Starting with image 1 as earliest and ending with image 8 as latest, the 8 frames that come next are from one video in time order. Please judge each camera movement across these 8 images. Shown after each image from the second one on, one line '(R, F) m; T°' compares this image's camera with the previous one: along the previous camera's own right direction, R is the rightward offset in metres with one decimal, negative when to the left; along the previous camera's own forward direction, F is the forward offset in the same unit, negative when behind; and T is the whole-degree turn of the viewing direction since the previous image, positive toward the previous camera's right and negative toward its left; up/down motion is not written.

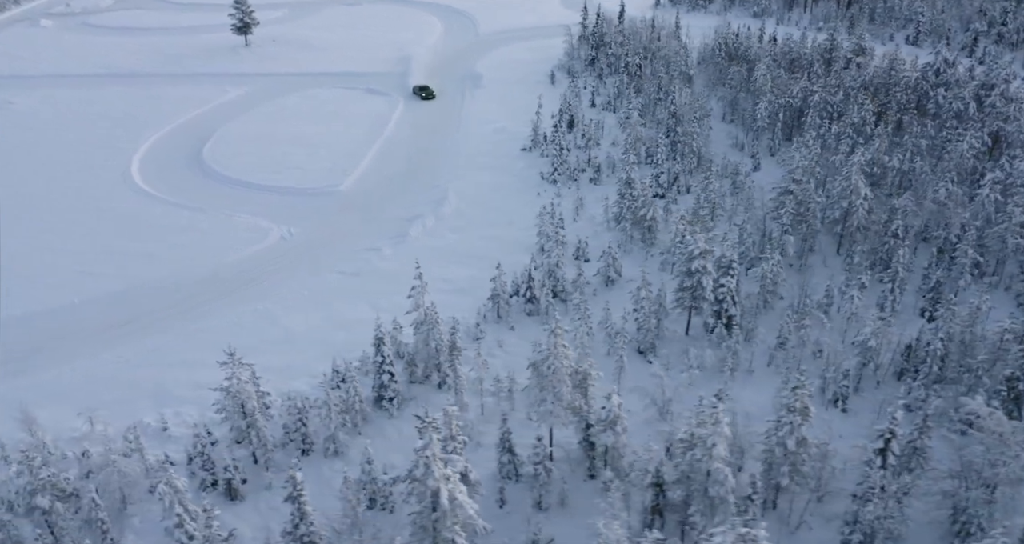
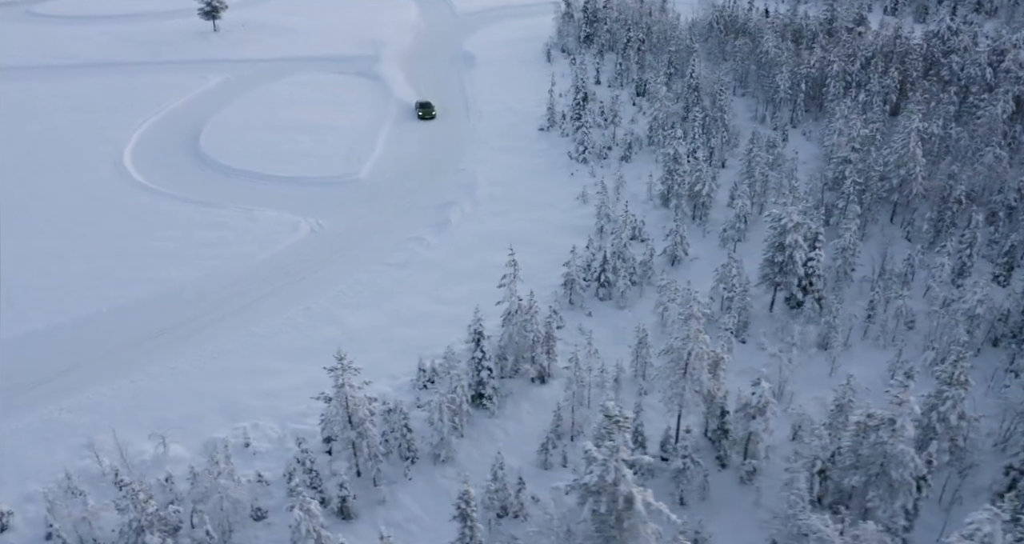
(-6.3, +2.4) m; +5°
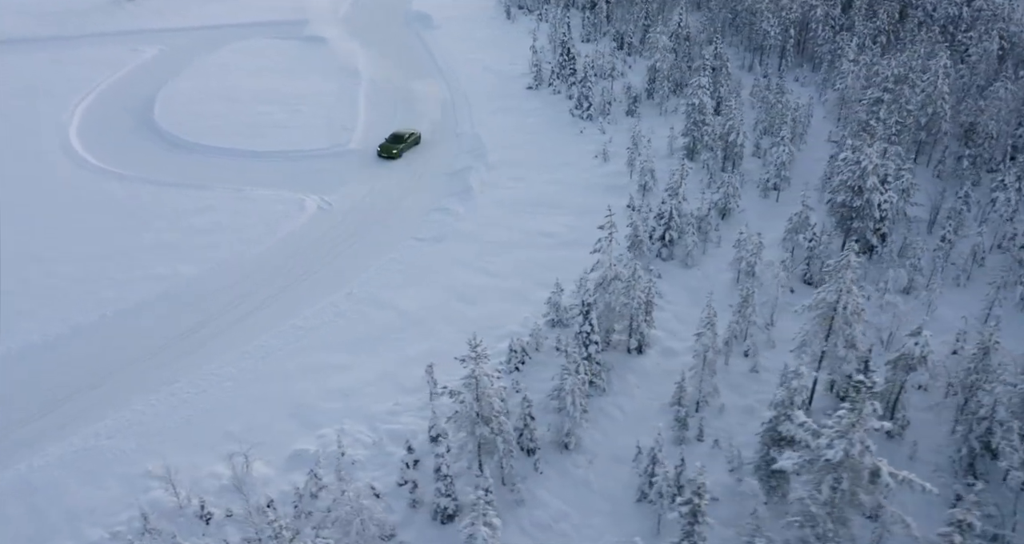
(-7.0, +3.4) m; +8°
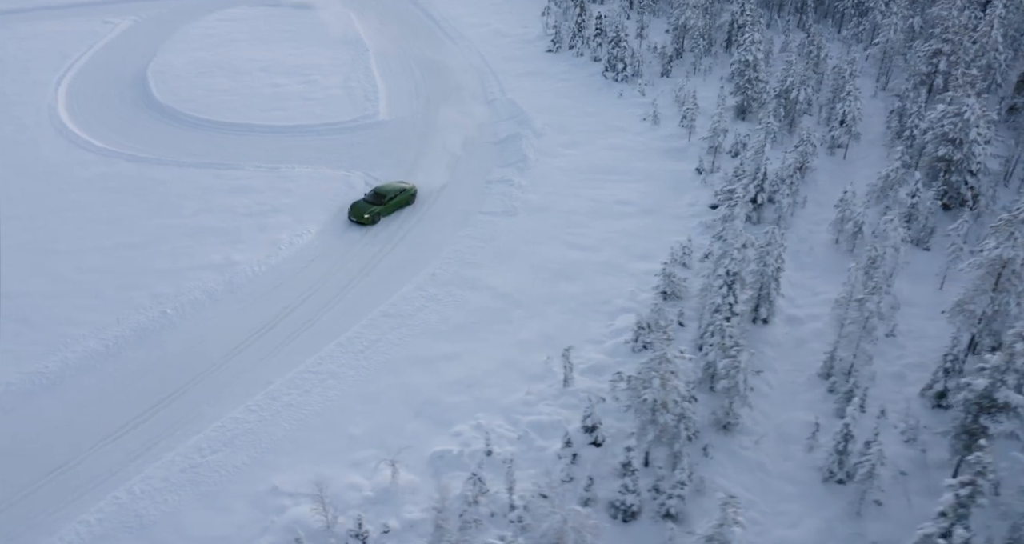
(-6.2, +2.6) m; +5°
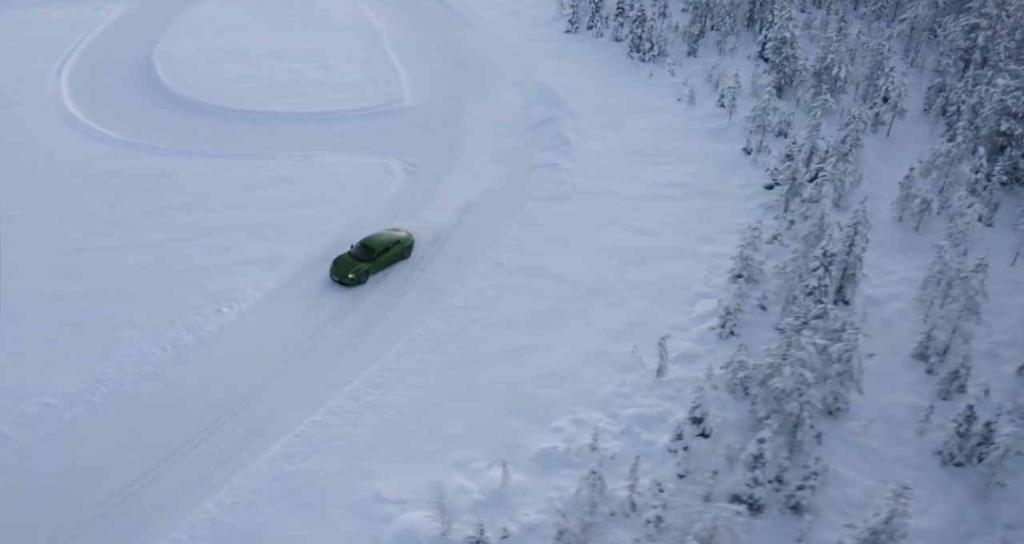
(-3.7, +1.2) m; +3°
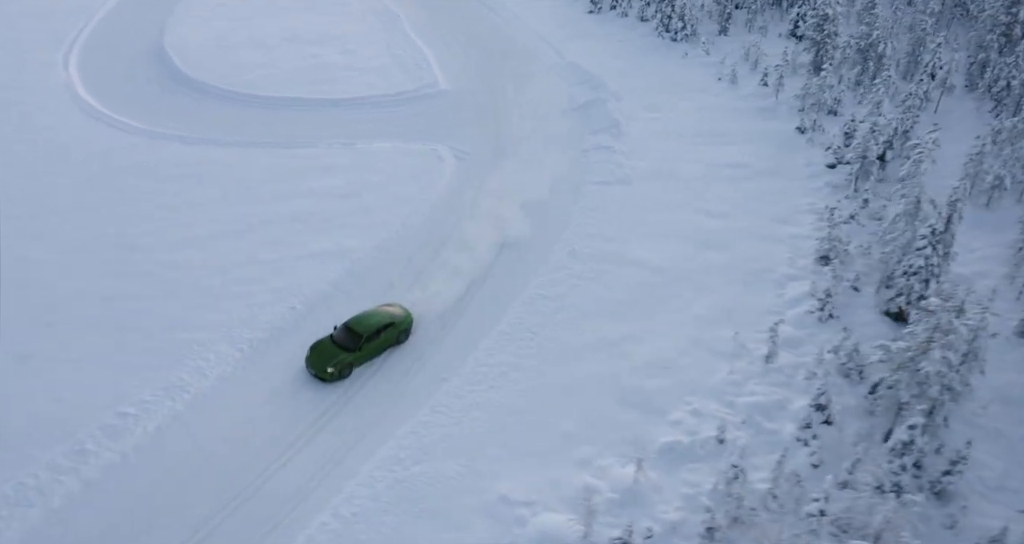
(-4.0, +1.1) m; +3°
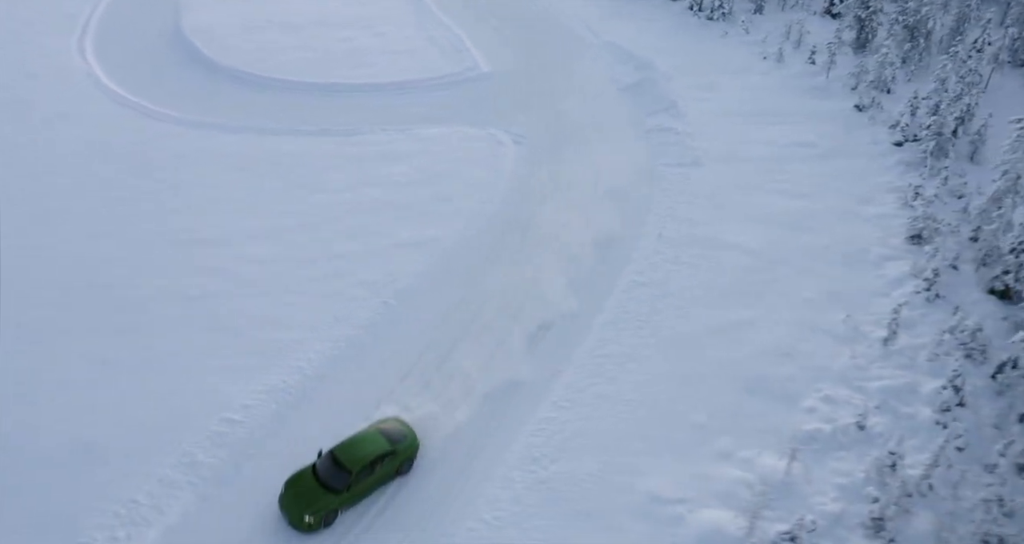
(-4.2, +1.1) m; +3°
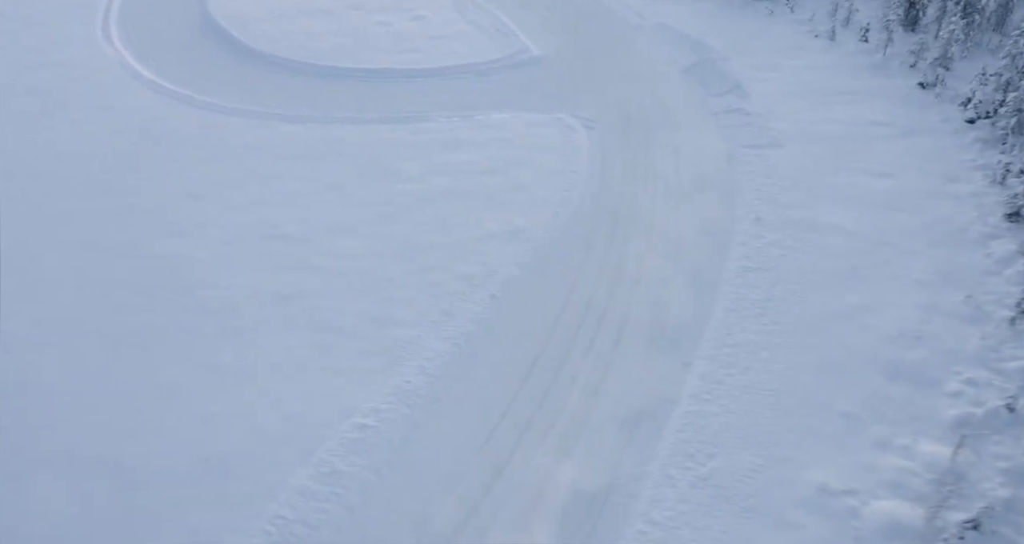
(-4.3, +0.9) m; +2°
